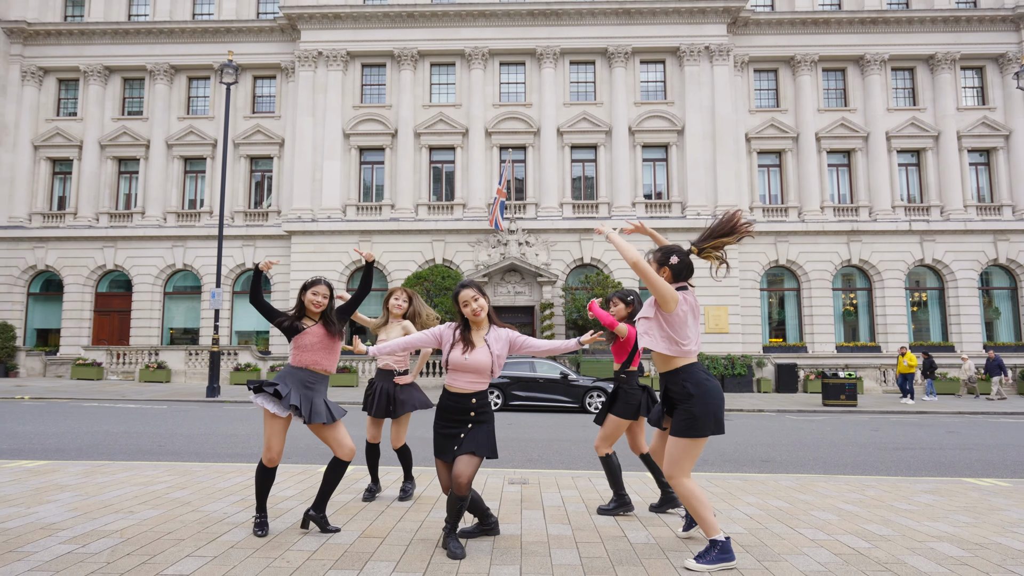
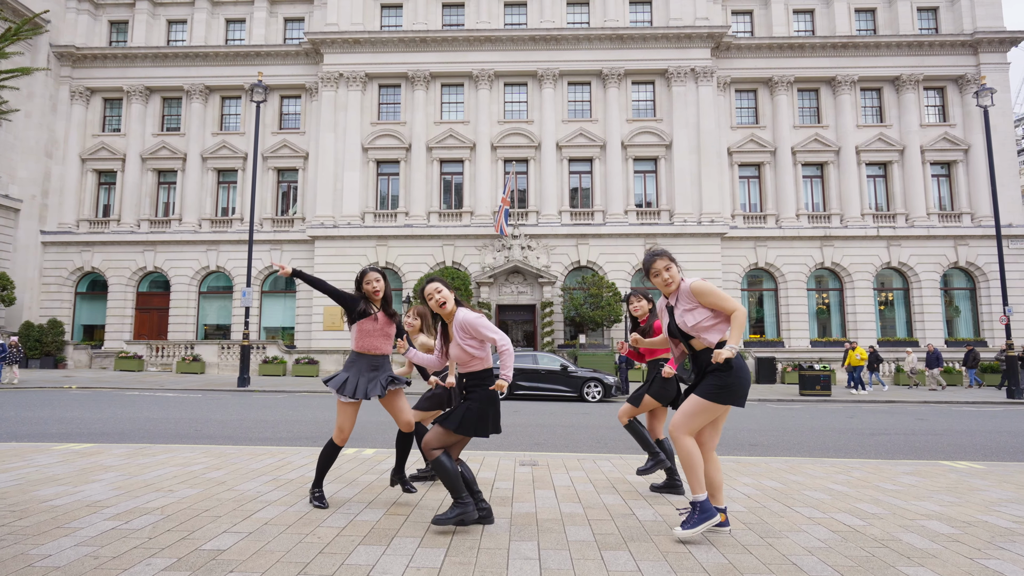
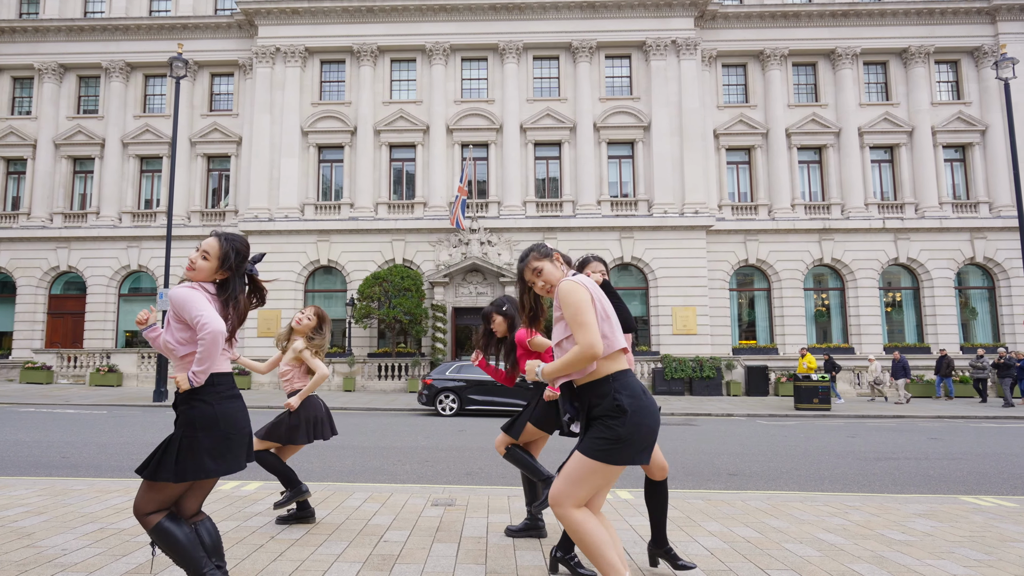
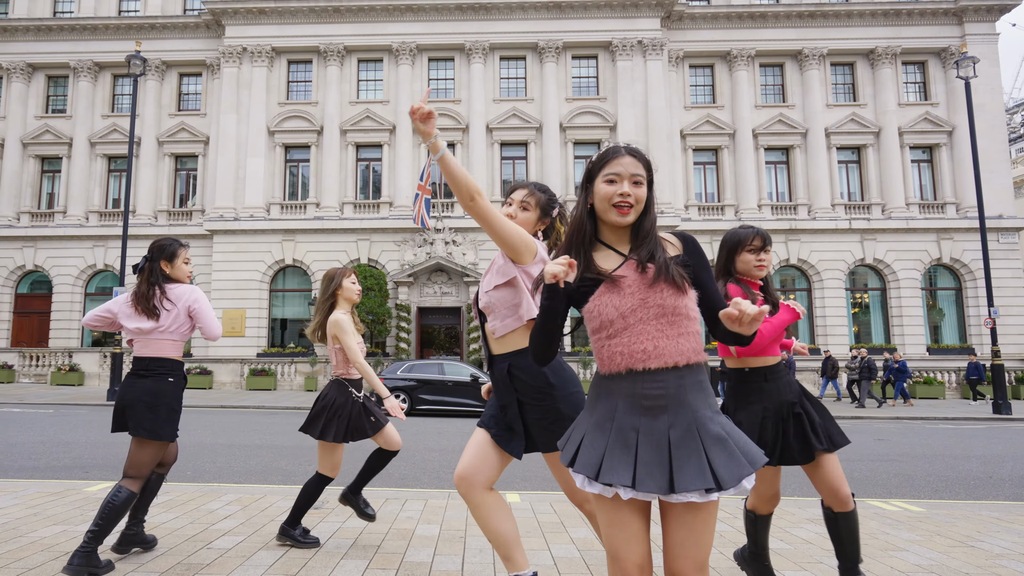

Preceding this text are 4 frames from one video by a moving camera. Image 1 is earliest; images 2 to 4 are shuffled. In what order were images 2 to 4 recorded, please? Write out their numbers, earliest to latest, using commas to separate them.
2, 3, 4
